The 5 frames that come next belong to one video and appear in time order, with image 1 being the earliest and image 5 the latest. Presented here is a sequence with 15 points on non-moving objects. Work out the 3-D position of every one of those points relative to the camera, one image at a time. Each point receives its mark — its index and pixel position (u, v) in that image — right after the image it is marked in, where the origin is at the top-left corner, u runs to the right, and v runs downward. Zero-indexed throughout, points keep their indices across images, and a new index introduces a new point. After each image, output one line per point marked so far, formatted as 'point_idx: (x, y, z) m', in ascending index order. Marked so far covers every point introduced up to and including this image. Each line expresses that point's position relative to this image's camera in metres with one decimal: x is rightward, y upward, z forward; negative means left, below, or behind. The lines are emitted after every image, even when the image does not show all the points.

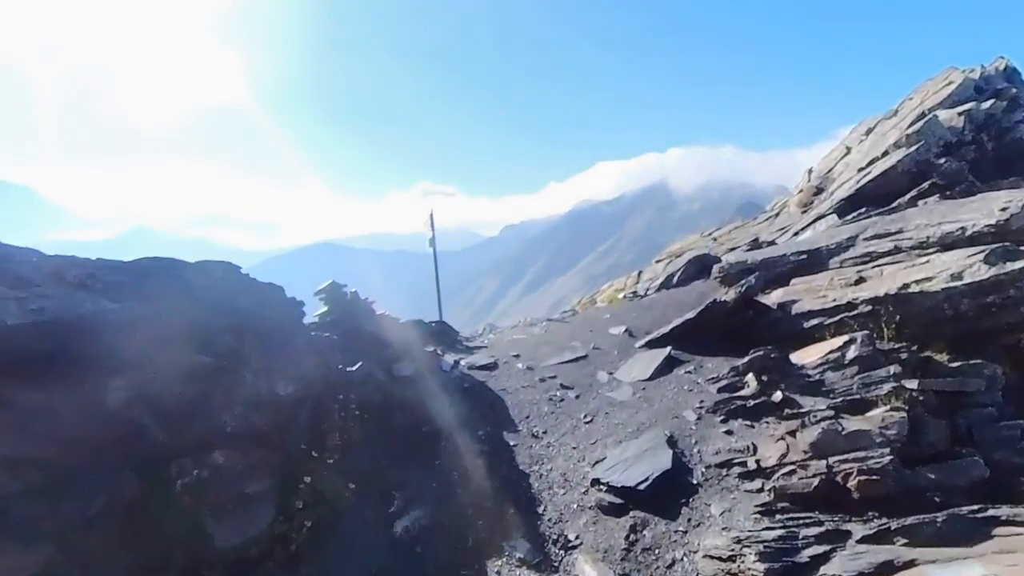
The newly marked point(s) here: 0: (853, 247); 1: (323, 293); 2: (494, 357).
0: (+12.6, +1.5, +14.6) m
1: (-6.8, -0.2, +14.3) m
2: (-0.7, -2.8, +16.1) m
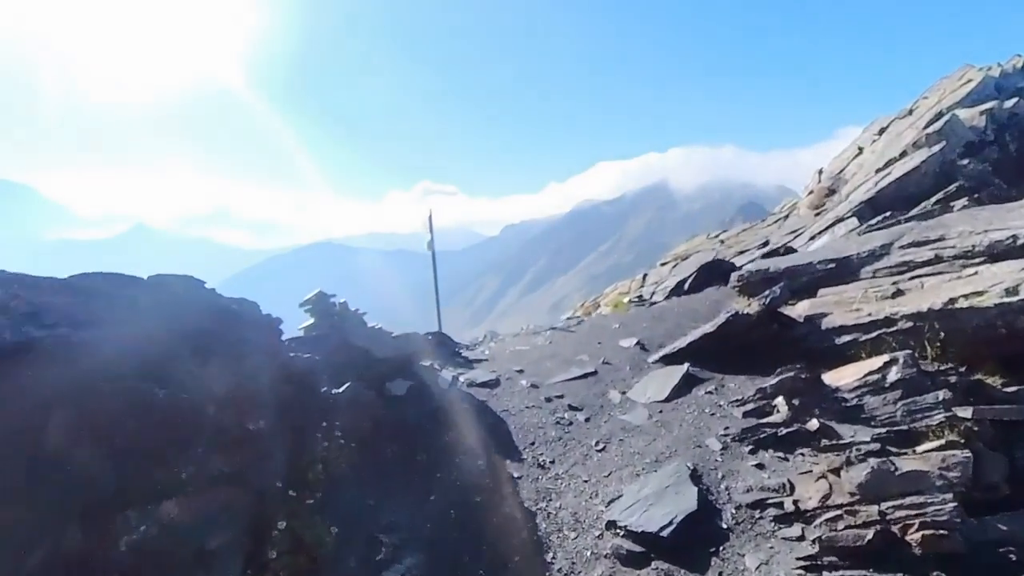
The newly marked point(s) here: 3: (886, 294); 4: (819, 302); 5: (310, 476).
0: (+12.7, +1.1, +13.4) m
1: (-6.7, -0.5, +13.1) m
2: (-0.6, -3.2, +14.9) m
3: (+11.6, -0.2, +12.4) m
4: (+10.5, -0.4, +13.6) m
5: (-4.6, -4.3, +9.1) m
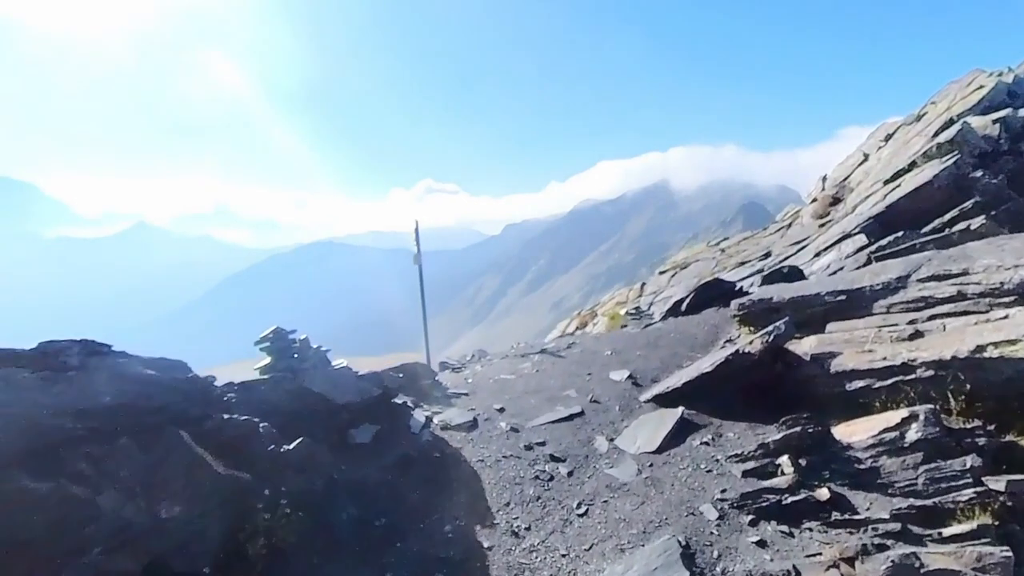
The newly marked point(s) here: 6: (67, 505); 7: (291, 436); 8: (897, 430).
0: (+12.0, 0.0, +12.2) m
1: (-7.4, -1.6, +11.9) m
2: (-1.3, -4.3, +13.7) m
3: (+10.9, -1.3, +11.1) m
4: (+9.8, -1.5, +12.4) m
5: (-5.3, -5.4, +7.9) m
6: (-7.0, -3.4, +6.2) m
7: (-5.7, -3.8, +10.4) m
8: (+9.3, -3.4, +9.6) m
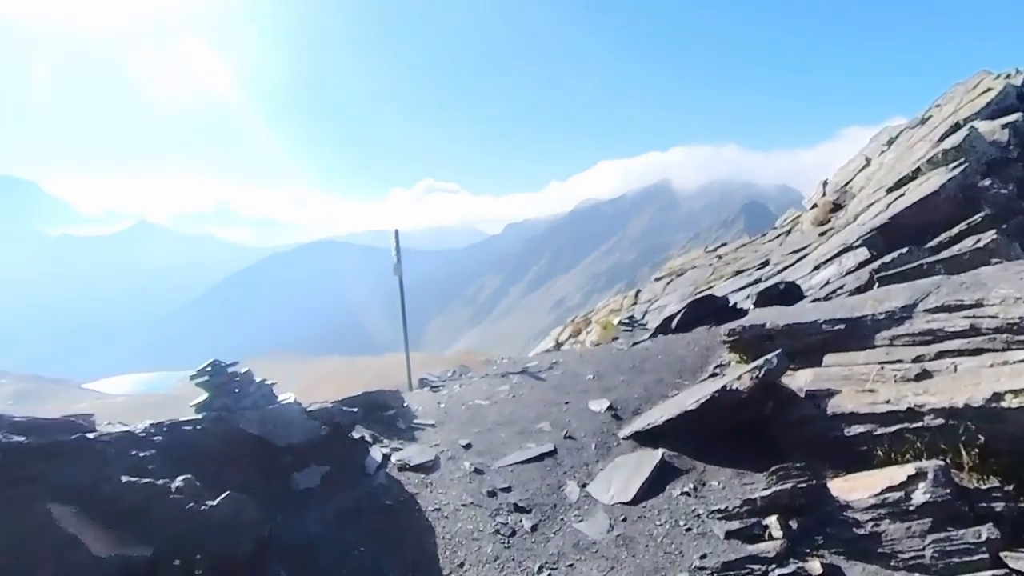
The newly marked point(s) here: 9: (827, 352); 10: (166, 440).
0: (+11.0, -0.9, +11.0) m
1: (-8.4, -2.4, +10.8) m
2: (-2.4, -5.0, +12.5) m
3: (+9.9, -2.1, +9.9) m
4: (+8.8, -2.4, +11.2) m
5: (-6.4, -6.1, +6.7) m
6: (-8.1, -4.1, +5.1) m
7: (-6.8, -4.6, +9.2) m
8: (+8.2, -4.2, +8.4) m
9: (+9.3, -1.8, +11.8) m
10: (-8.4, -3.7, +9.7) m
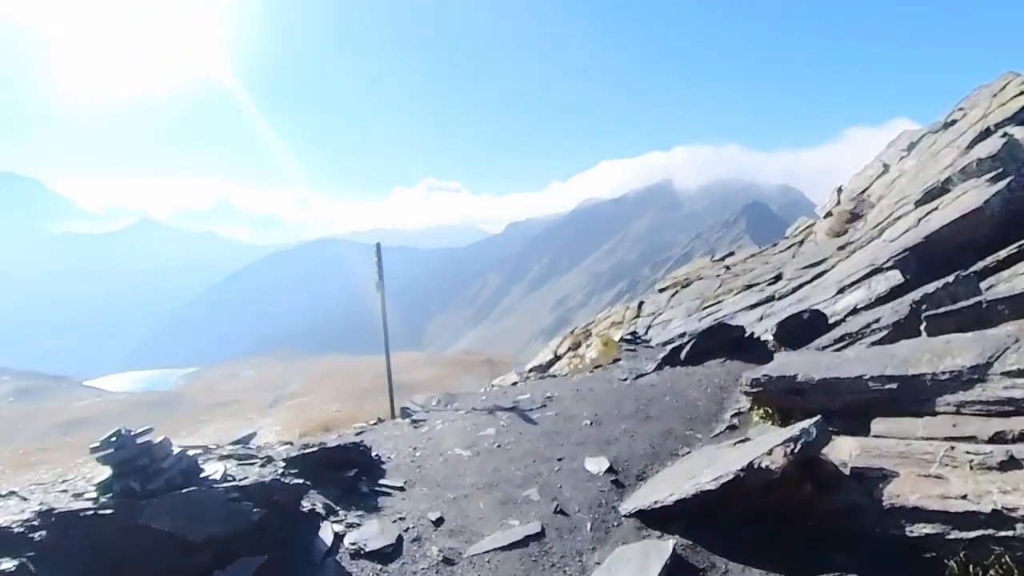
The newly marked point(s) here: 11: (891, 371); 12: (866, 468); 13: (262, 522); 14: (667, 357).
0: (+10.4, -2.1, +8.9) m
1: (-9.0, -3.5, +8.8) m
2: (-2.9, -6.2, +10.5) m
3: (+9.4, -3.4, +7.8) m
4: (+8.3, -3.6, +9.1) m
5: (-6.9, -7.3, +4.7) m
6: (-8.6, -5.3, +3.0) m
7: (-7.3, -5.7, +7.2) m
8: (+7.7, -5.4, +6.3) m
9: (+8.8, -3.1, +9.6) m
10: (-8.9, -4.8, +7.6) m
11: (+9.3, -2.1, +9.8) m
12: (+7.7, -4.0, +8.6) m
13: (-5.8, -5.4, +9.2) m
14: (+6.8, -3.1, +17.8) m
